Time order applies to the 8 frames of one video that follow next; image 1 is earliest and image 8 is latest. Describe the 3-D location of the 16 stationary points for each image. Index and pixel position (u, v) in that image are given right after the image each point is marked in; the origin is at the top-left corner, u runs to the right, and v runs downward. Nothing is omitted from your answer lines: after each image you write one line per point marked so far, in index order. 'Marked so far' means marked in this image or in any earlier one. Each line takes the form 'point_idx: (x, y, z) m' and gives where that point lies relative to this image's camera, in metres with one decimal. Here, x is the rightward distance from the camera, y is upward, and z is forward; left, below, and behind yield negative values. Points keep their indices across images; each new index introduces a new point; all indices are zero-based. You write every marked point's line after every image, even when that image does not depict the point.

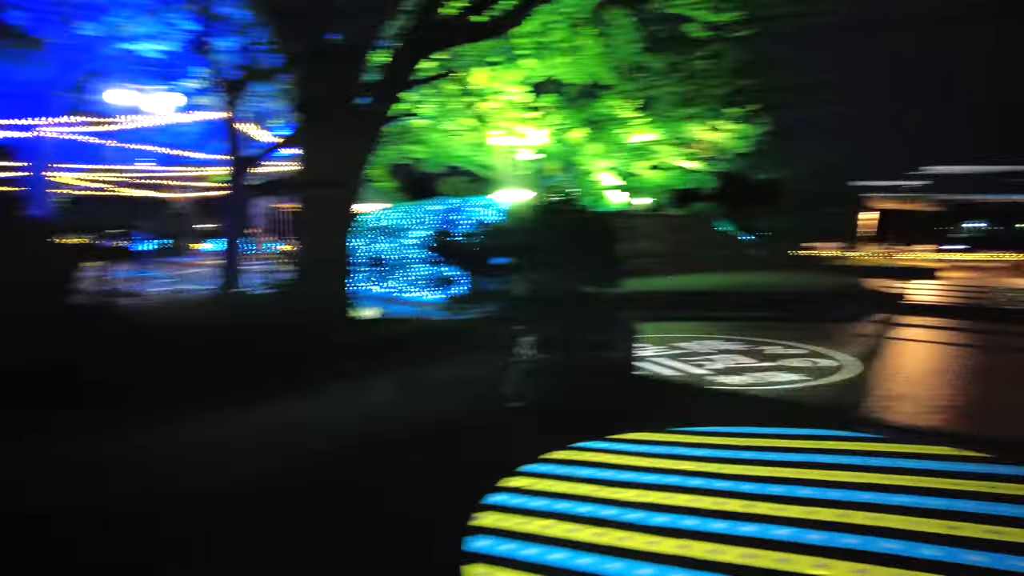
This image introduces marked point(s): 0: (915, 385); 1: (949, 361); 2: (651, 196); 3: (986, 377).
0: (+3.8, -1.0, +6.3) m
1: (+4.7, -0.9, +7.3) m
2: (+3.0, +2.0, +14.6) m
3: (+4.7, -0.9, +6.7) m
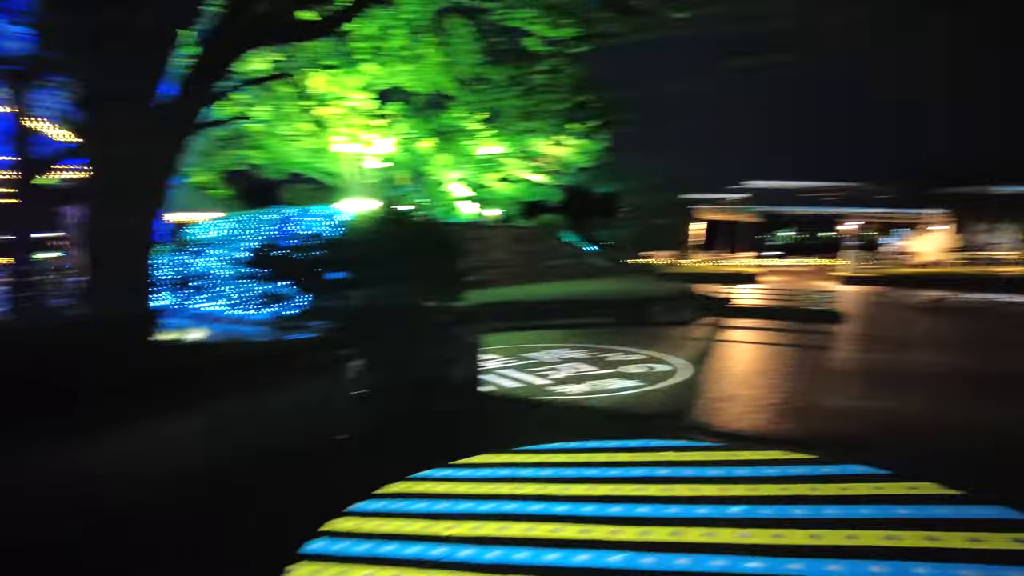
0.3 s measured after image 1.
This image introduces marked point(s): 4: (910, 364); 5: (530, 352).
0: (+2.3, -1.0, +6.8) m
1: (+3.0, -0.9, +7.9) m
2: (-0.3, +1.8, +14.7) m
3: (+3.1, -1.0, +7.3) m
4: (+4.8, -0.9, +8.0) m
5: (+0.2, -0.9, +9.3) m
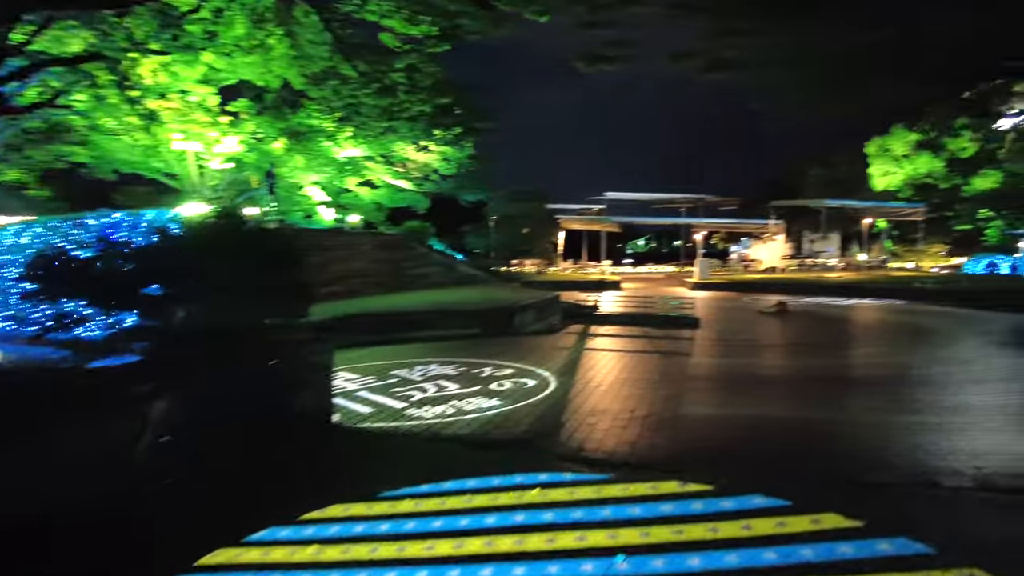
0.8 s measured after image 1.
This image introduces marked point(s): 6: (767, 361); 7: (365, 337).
0: (+0.9, -1.1, +6.6) m
1: (+1.4, -1.0, +7.9) m
2: (-3.2, +1.6, +13.9) m
3: (+1.6, -1.1, +7.3) m
4: (+3.2, -1.0, +8.3) m
5: (-1.6, -1.1, +8.7) m
6: (+3.4, -1.0, +8.8) m
7: (-2.6, -0.9, +11.6) m
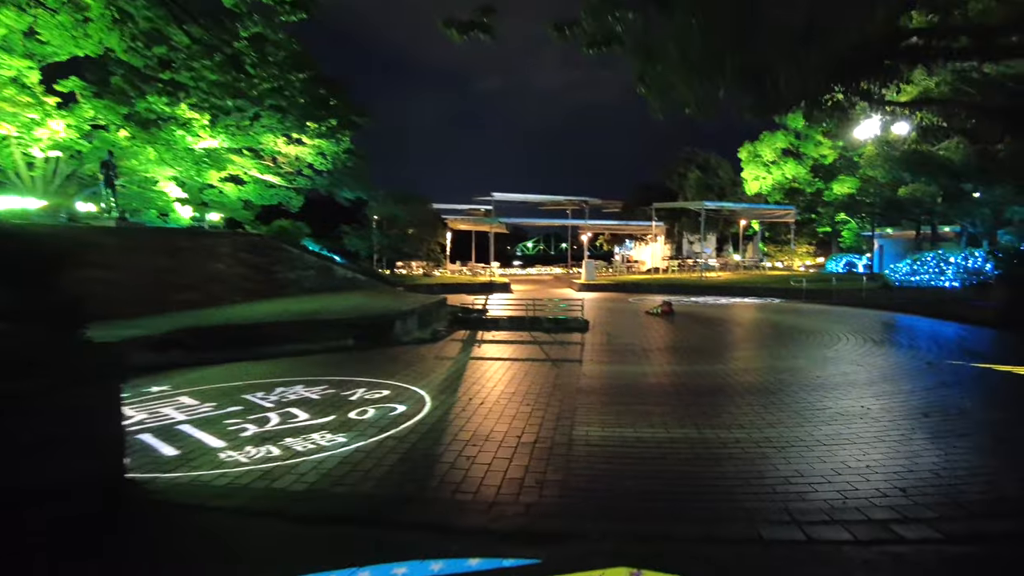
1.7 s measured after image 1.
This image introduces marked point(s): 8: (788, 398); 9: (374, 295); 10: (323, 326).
0: (-0.2, -1.2, +5.8) m
1: (+0.1, -1.1, +7.2) m
2: (-5.5, +1.4, +12.3) m
3: (+0.4, -1.1, +6.6) m
4: (+1.7, -1.0, +7.8) m
5: (-3.0, -1.1, +7.4) m
6: (+1.9, -1.0, +8.4) m
7: (-4.5, -1.0, +10.1) m
8: (+2.8, -1.1, +6.6) m
9: (-3.5, -0.2, +16.5) m
10: (-3.1, -0.7, +11.0) m
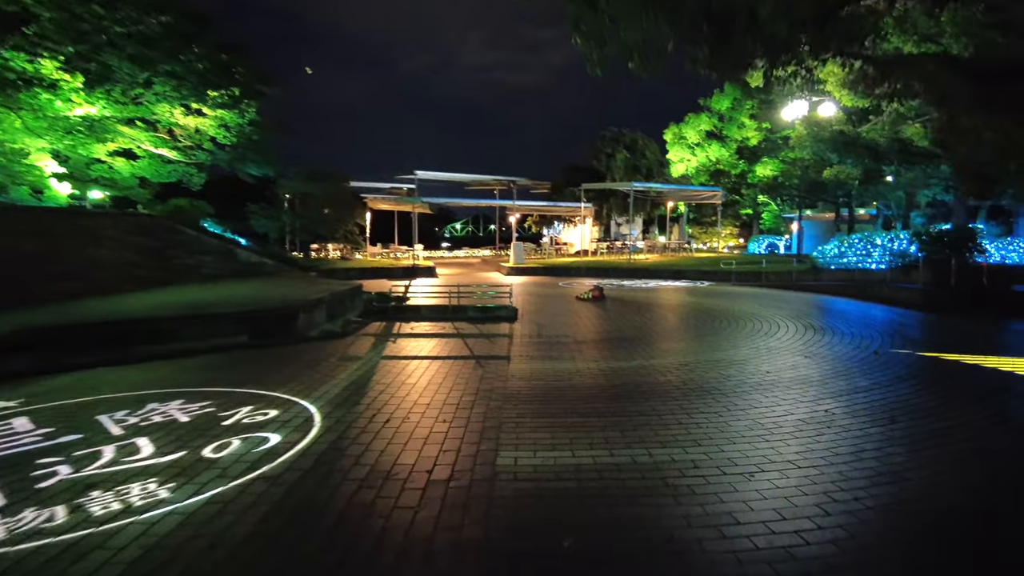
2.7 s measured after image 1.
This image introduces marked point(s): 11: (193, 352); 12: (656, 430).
0: (-0.8, -1.1, +4.7) m
1: (-0.7, -1.0, +6.1) m
2: (-6.8, +1.6, +10.6) m
3: (-0.3, -1.0, +5.6) m
4: (+0.9, -0.9, +7.0) m
5: (-3.8, -1.1, +6.1) m
6: (+1.0, -0.9, +7.5) m
7: (-5.6, -0.8, +8.6) m
8: (+2.0, -1.0, +5.9) m
9: (-5.2, +0.2, +15.0) m
10: (-4.3, -0.5, +9.6) m
11: (-4.4, -0.9, +9.2) m
12: (+1.1, -1.1, +4.9) m
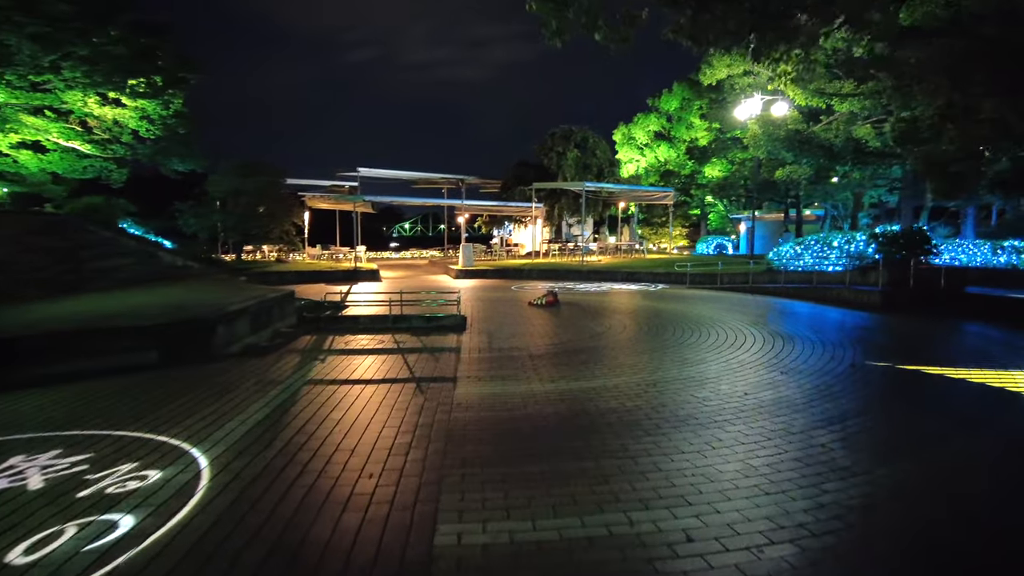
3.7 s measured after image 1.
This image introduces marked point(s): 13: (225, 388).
0: (-1.1, -1.2, +3.7) m
1: (-1.1, -1.1, +5.1) m
2: (-7.6, +1.5, +9.1) m
3: (-0.7, -1.1, +4.6) m
4: (+0.4, -1.0, +6.1) m
5: (-4.2, -1.2, +4.8) m
6: (+0.5, -1.0, +6.6) m
7: (-6.2, -1.0, +7.2) m
8: (+1.6, -1.1, +5.1) m
9: (-6.3, 0.0, +13.6) m
10: (-5.0, -0.6, +8.3) m
11: (-5.1, -1.0, +7.9) m
12: (+0.7, -1.2, +4.0) m
13: (-2.9, -1.0, +6.8) m
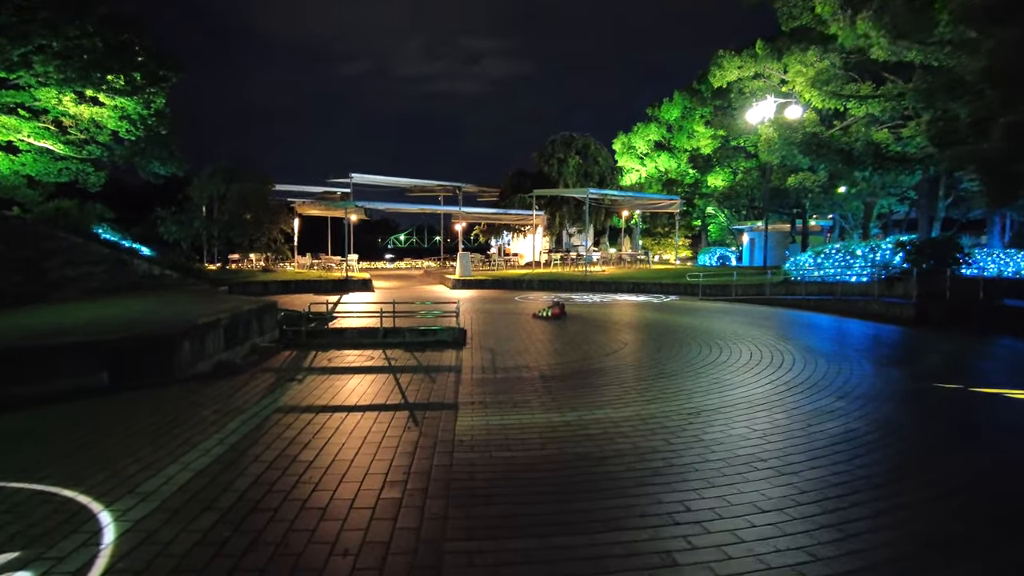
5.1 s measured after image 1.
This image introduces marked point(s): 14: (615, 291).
0: (-1.0, -1.2, +2.6) m
1: (-1.0, -1.1, +4.0) m
2: (-7.5, +1.4, +8.0) m
3: (-0.6, -1.2, +3.5) m
4: (+0.5, -1.1, +5.0) m
5: (-4.1, -1.2, +3.7) m
6: (+0.6, -1.1, +5.6) m
7: (-6.1, -1.1, +6.1) m
8: (+1.7, -1.2, +4.0) m
9: (-6.3, -0.2, +12.5) m
10: (-4.9, -0.7, +7.2) m
11: (-5.0, -1.1, +6.8) m
12: (+0.9, -1.2, +3.0) m
13: (-2.8, -1.1, +5.7) m
14: (+3.1, -0.1, +19.6) m
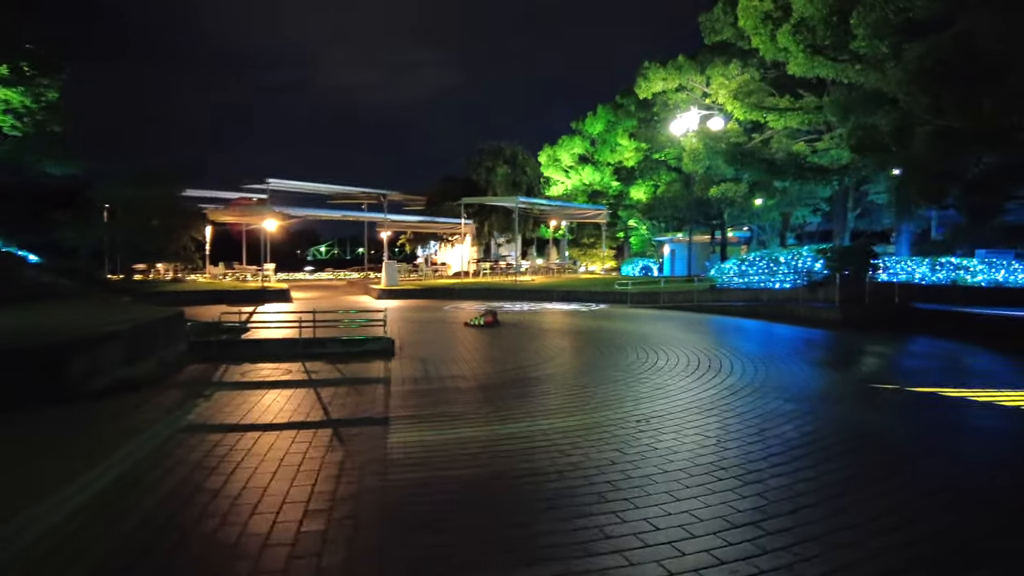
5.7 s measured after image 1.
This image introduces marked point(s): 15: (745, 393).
0: (-1.2, -1.2, +2.1) m
1: (-1.3, -1.1, +3.4) m
2: (-8.2, +1.3, +6.7) m
3: (-0.8, -1.1, +3.0) m
4: (+0.1, -1.1, +4.6) m
5: (-4.3, -1.2, +2.8) m
6: (+0.1, -1.1, +5.1) m
7: (-6.6, -1.1, +4.9) m
8: (+1.4, -1.1, +3.7) m
9: (-7.5, -0.3, +11.3) m
10: (-5.5, -0.8, +6.2) m
11: (-5.5, -1.2, +5.8) m
12: (+0.7, -1.2, +2.6) m
13: (-3.3, -1.1, +4.9) m
14: (+1.0, -0.4, +19.4) m
15: (+2.3, -1.0, +6.6) m
